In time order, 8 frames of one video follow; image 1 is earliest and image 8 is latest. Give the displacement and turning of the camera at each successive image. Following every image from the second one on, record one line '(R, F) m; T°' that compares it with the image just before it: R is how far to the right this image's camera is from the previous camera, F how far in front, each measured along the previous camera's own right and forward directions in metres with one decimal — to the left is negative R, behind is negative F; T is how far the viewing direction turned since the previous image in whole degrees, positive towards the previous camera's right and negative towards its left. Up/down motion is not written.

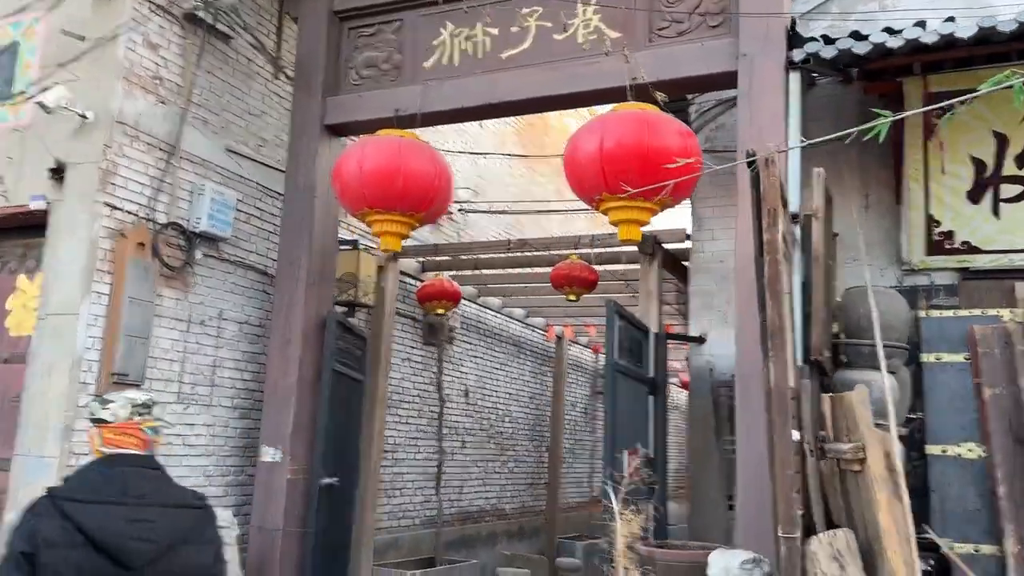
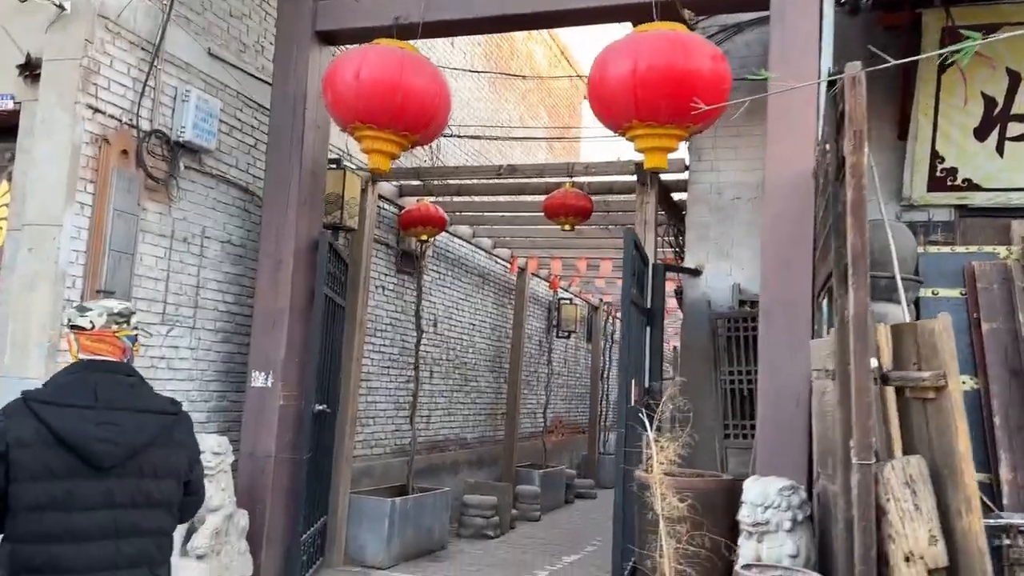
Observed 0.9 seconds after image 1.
(-0.5, +0.2) m; +5°
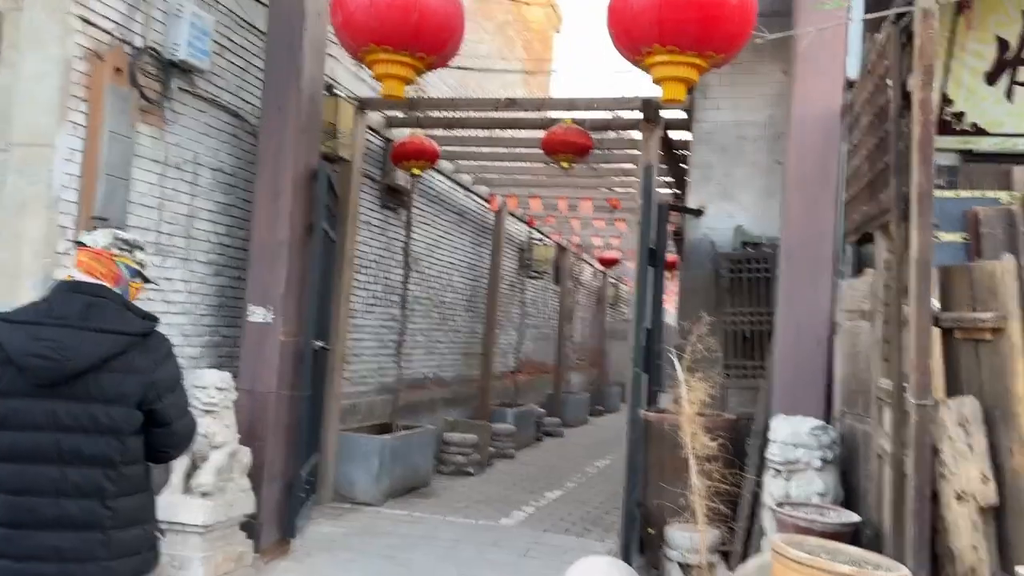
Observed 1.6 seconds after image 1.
(-0.3, +0.1) m; +3°
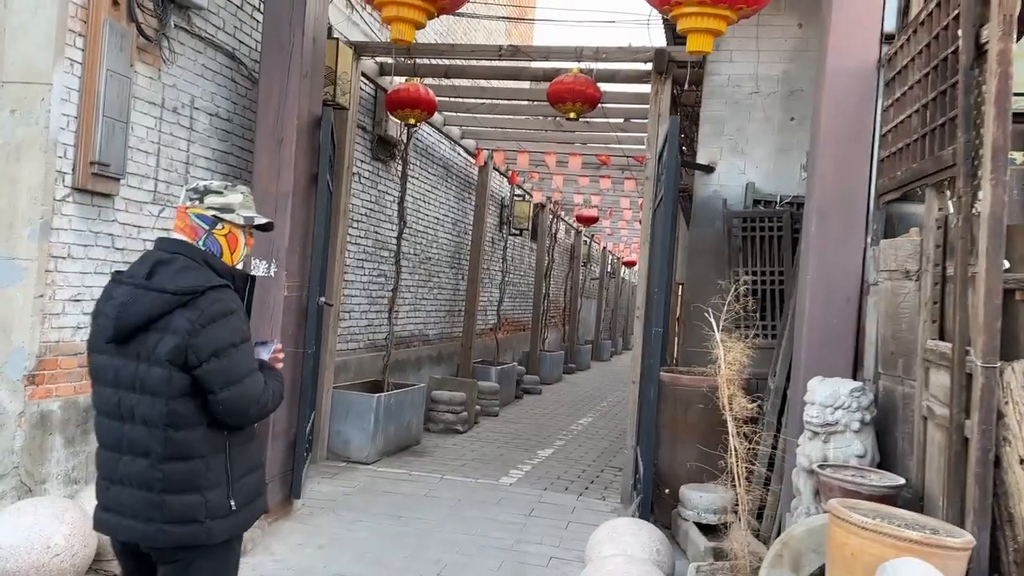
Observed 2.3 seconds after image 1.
(-0.3, +0.2) m; +3°
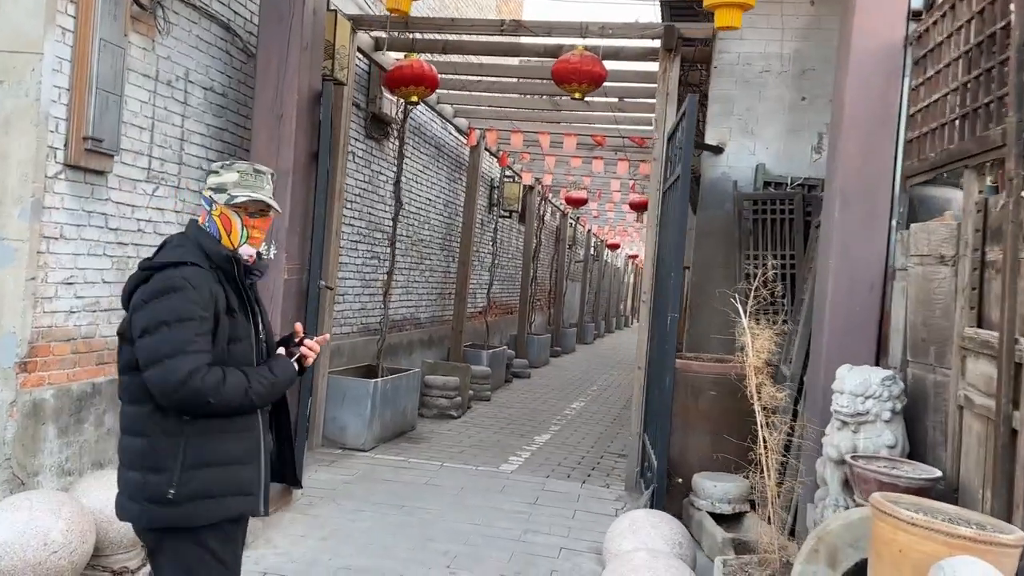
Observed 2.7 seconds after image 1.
(-0.2, +0.1) m; +1°
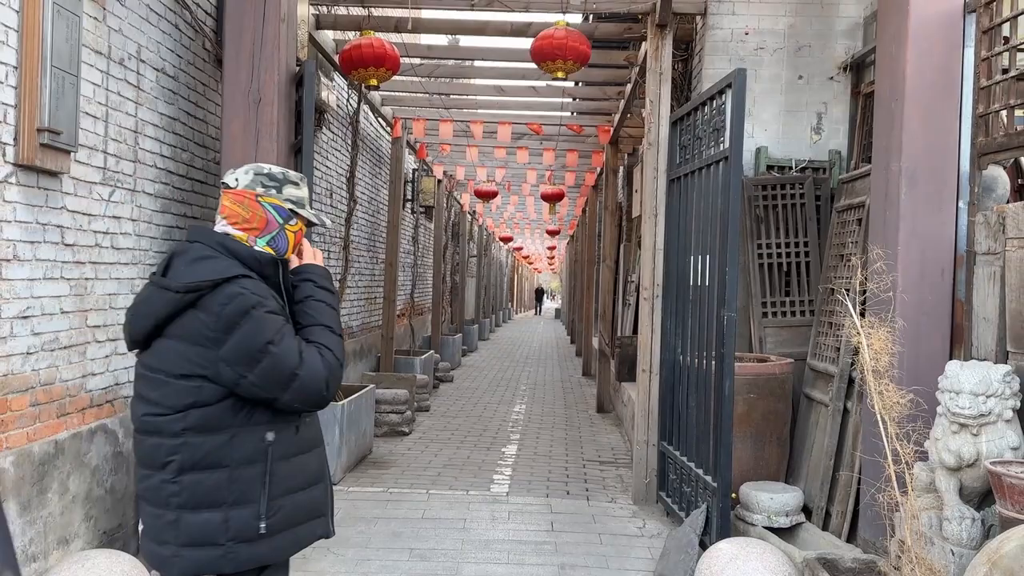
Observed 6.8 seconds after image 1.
(-0.7, +0.6) m; +9°
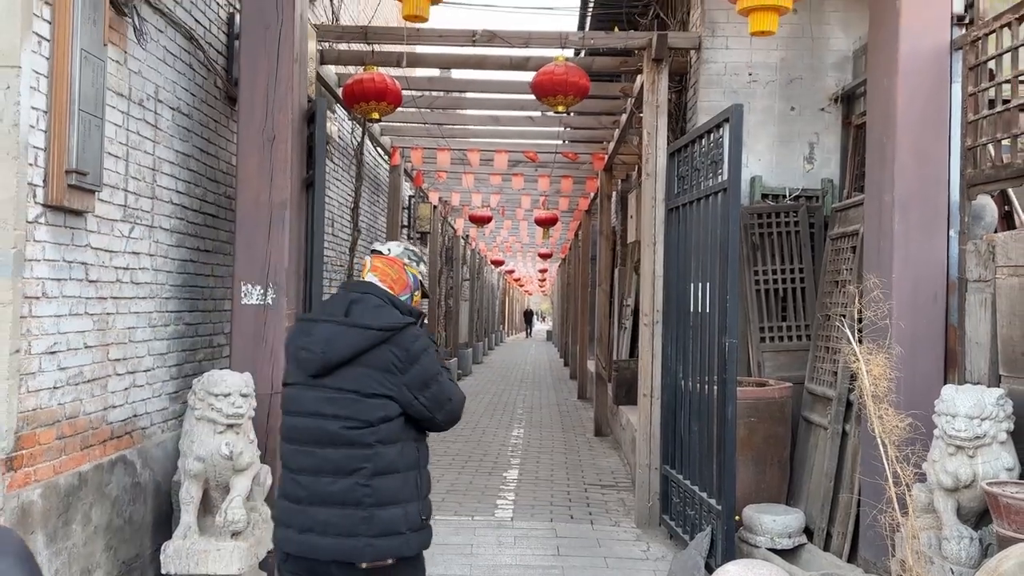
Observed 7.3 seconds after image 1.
(-0.1, -0.1) m; +1°
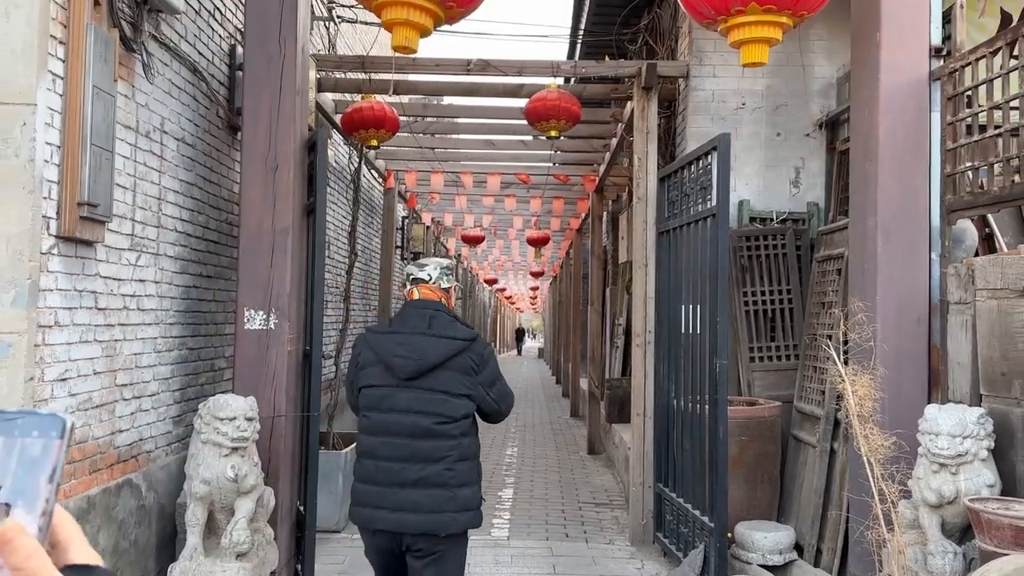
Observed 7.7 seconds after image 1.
(0.0, -0.1) m; +1°
